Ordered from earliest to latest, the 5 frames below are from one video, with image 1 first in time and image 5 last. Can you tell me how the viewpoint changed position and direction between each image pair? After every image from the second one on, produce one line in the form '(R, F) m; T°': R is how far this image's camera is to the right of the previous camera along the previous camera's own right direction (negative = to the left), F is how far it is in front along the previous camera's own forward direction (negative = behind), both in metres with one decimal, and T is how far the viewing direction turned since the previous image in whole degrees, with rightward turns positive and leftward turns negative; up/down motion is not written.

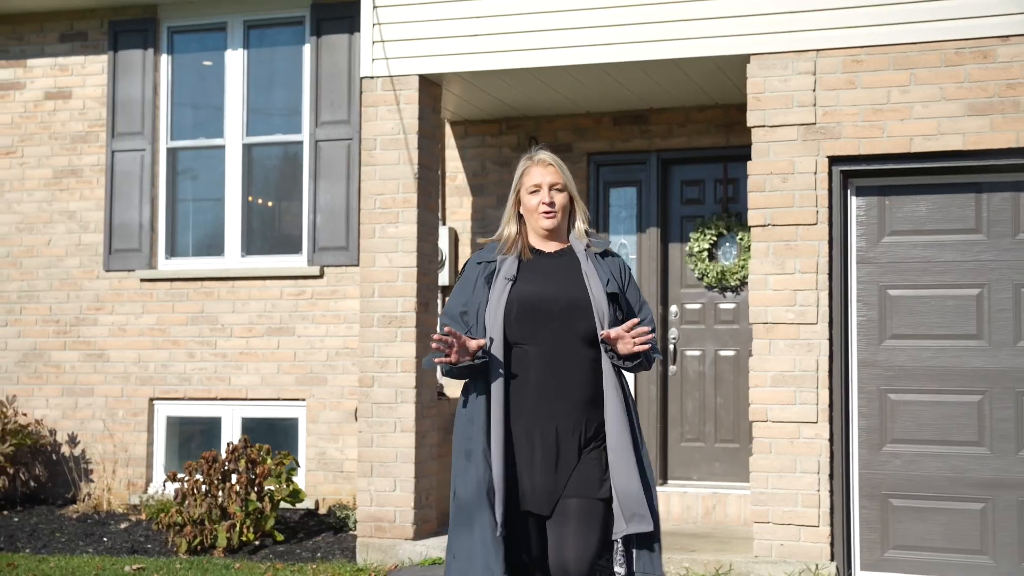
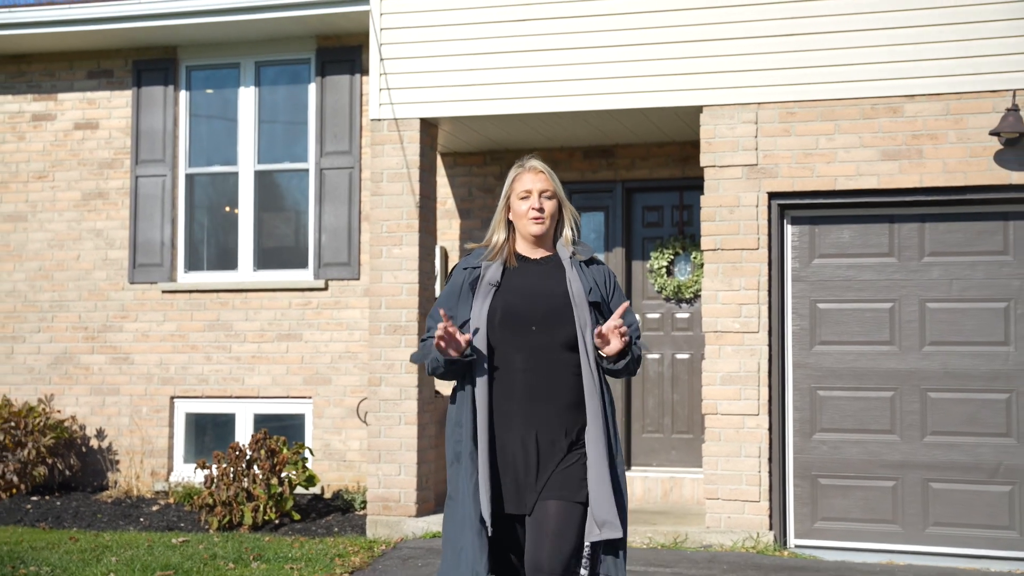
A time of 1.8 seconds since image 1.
(-0.3, -1.2) m; +2°
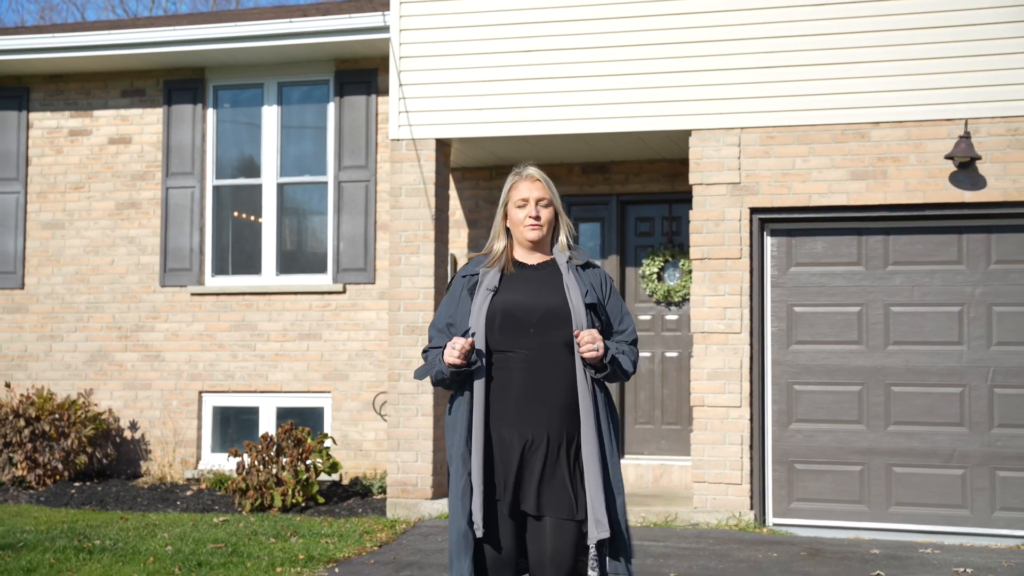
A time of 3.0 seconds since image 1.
(-0.2, -0.9) m; +1°
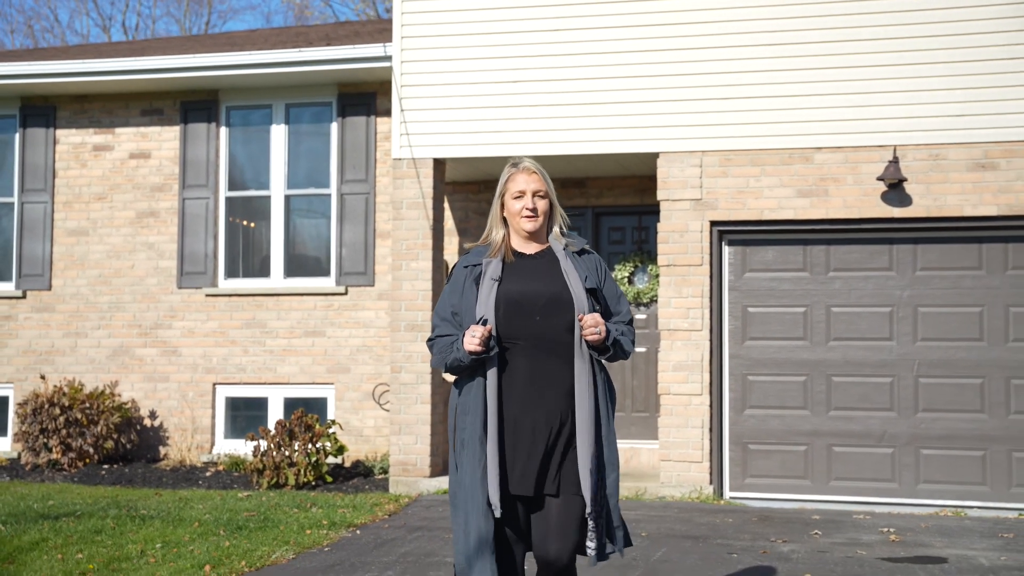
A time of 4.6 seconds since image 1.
(-0.2, -1.2) m; +2°
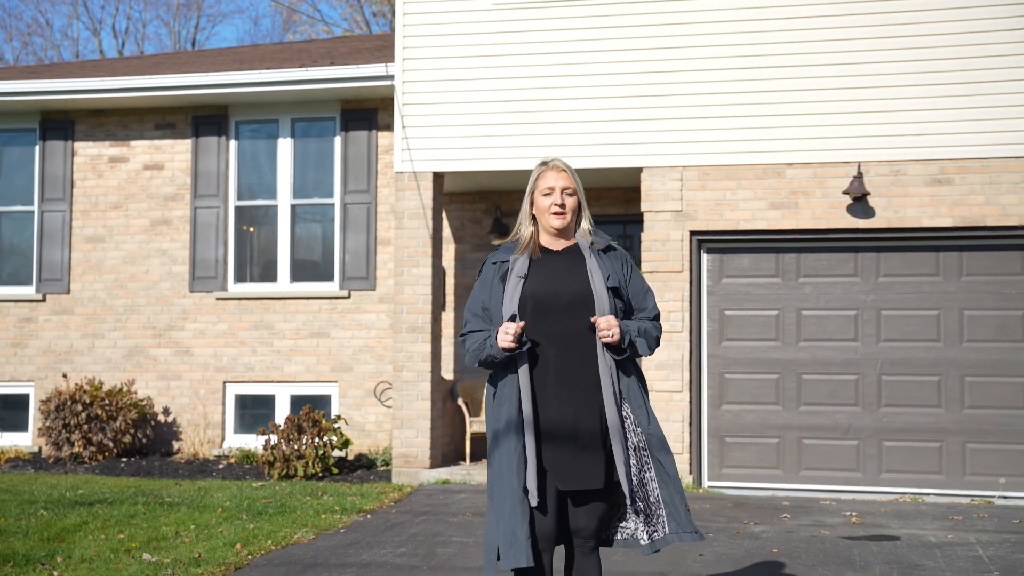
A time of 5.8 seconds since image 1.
(-0.1, -0.8) m; +1°
